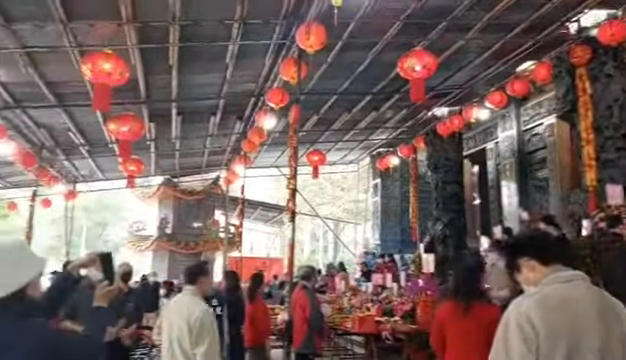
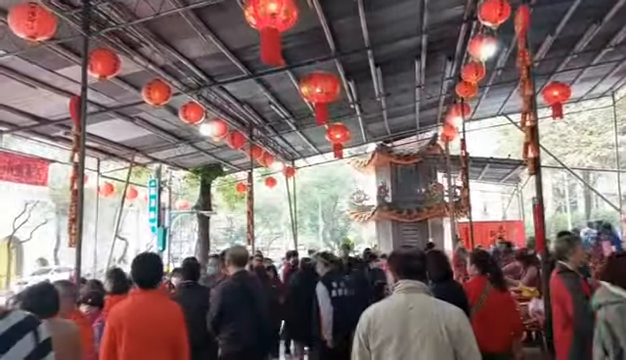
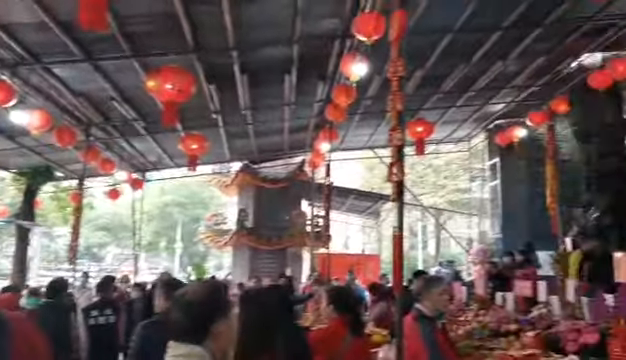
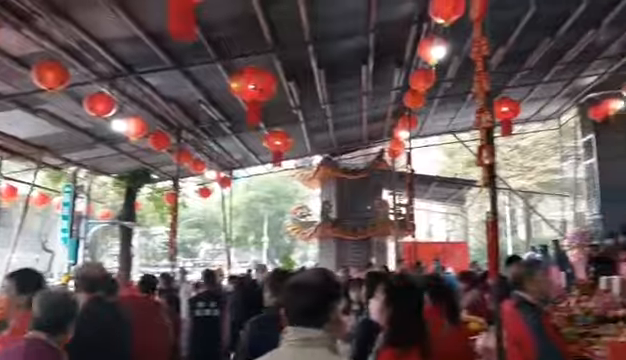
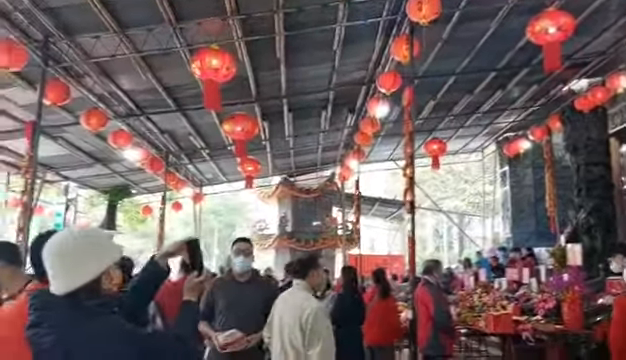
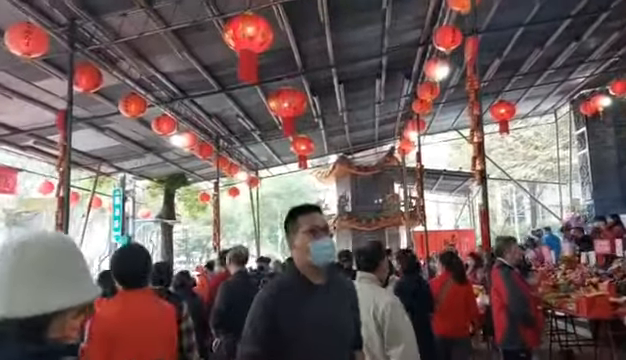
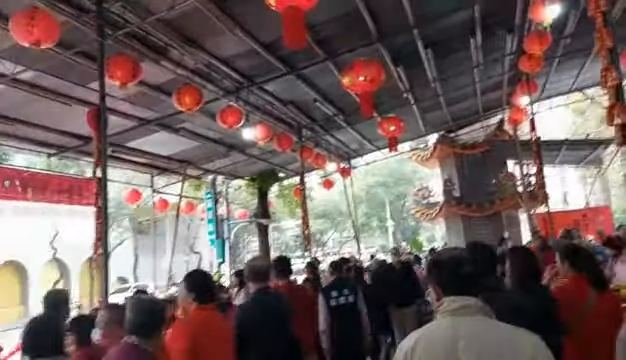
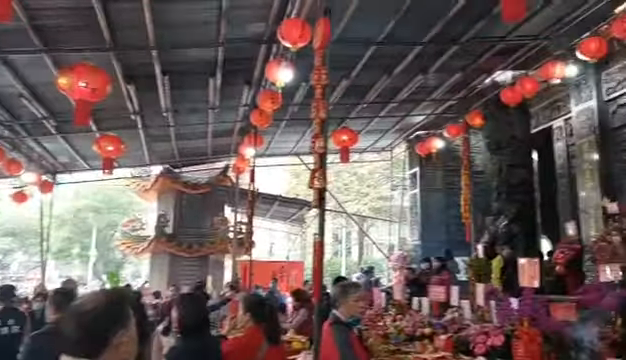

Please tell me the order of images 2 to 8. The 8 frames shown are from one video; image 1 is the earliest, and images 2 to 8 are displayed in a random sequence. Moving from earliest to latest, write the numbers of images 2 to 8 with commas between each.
5, 6, 2, 7, 4, 3, 8
